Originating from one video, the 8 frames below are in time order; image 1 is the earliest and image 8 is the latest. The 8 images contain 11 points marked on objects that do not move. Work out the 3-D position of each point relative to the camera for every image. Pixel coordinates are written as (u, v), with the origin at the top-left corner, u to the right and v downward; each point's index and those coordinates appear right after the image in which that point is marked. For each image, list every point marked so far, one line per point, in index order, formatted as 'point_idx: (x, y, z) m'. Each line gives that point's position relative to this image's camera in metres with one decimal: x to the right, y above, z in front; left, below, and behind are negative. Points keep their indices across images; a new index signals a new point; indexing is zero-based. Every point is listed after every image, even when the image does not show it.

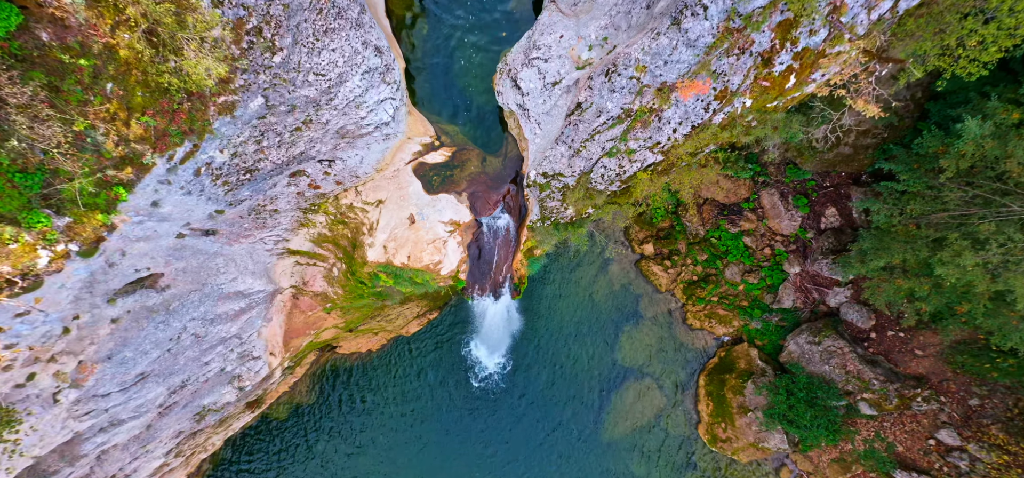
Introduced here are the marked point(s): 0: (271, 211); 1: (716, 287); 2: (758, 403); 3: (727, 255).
0: (-4.2, +0.5, +7.7) m
1: (+5.6, -1.3, +12.4) m
2: (+6.3, -4.2, +11.5) m
3: (+5.8, -0.4, +12.0) m
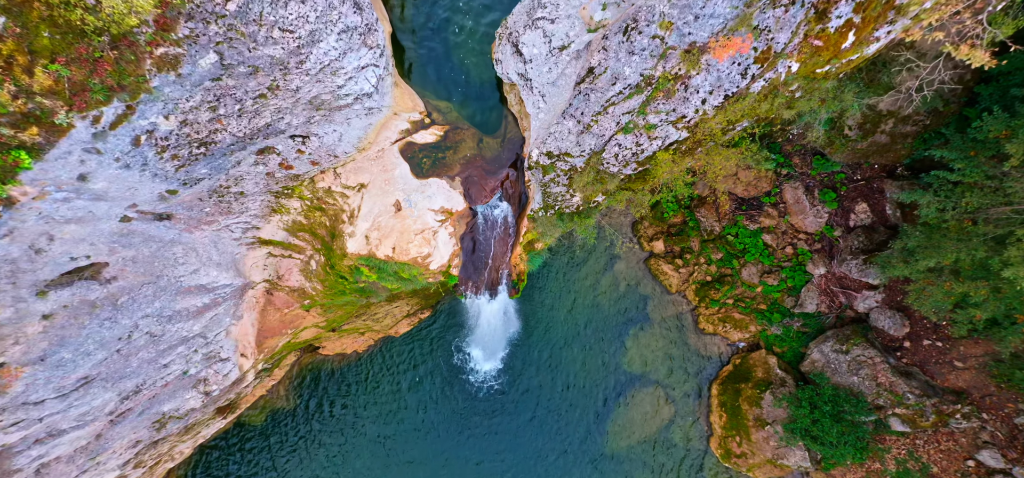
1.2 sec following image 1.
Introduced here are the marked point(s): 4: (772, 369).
0: (-4.2, +0.7, +6.8) m
1: (+5.5, -1.3, +11.4) m
2: (+6.2, -4.2, +10.5) m
3: (+5.7, -0.4, +11.1) m
4: (+6.4, -3.2, +11.0) m
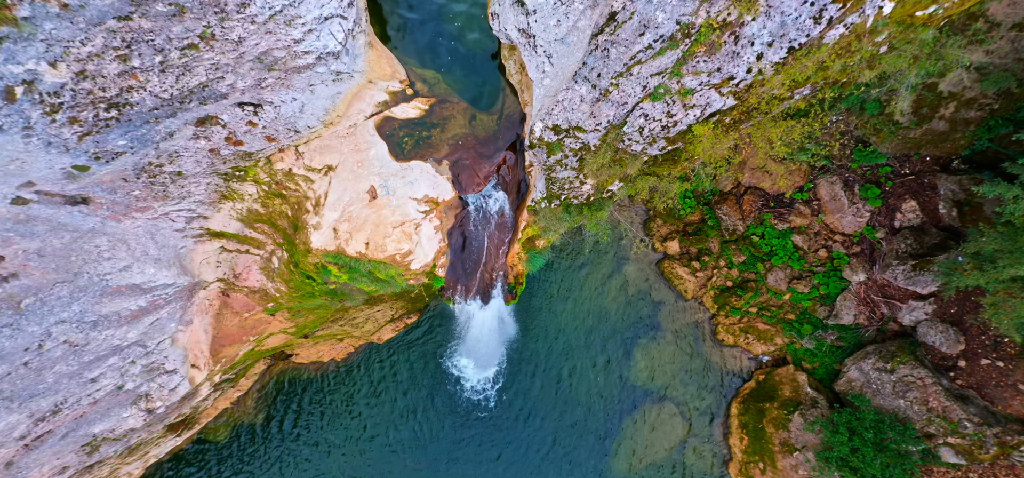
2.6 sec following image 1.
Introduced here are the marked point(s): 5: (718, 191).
0: (-4.2, +0.8, +5.6) m
1: (+5.5, -1.3, +10.2) m
2: (+6.1, -4.2, +9.3) m
3: (+5.7, -0.4, +9.8) m
4: (+6.3, -3.2, +9.7) m
5: (+4.6, +1.1, +10.1) m
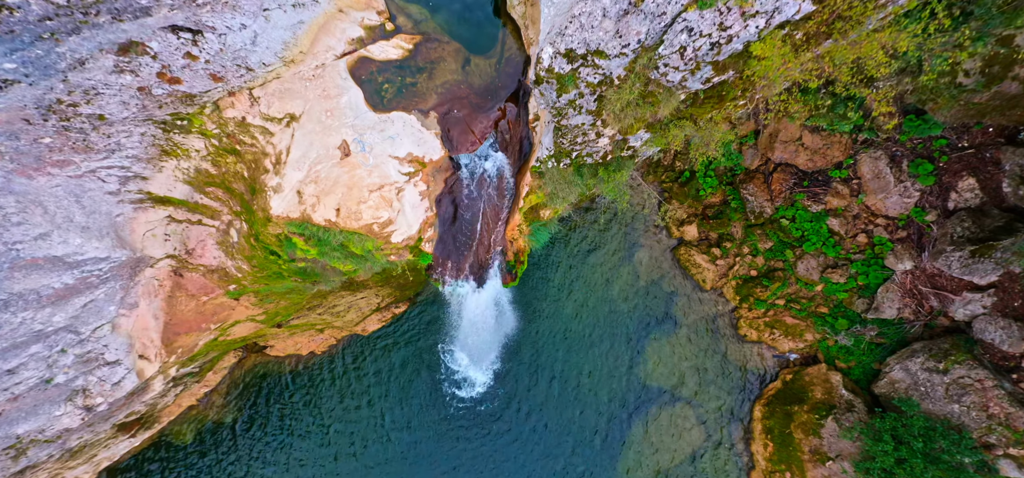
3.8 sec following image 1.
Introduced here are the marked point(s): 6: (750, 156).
0: (-4.2, +1.2, +4.5) m
1: (+5.5, -1.0, +9.1) m
2: (+6.1, -3.9, +8.3) m
3: (+5.7, -0.1, +8.8) m
4: (+6.2, -2.9, +8.7) m
5: (+4.6, +1.4, +9.0) m
6: (+4.7, +1.6, +8.9) m
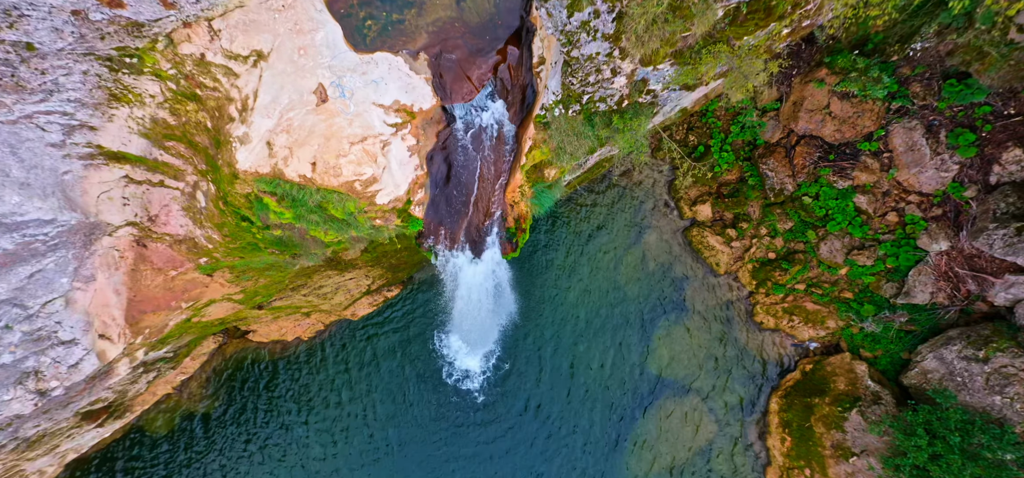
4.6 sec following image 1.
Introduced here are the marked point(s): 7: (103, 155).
0: (-4.2, +1.6, +3.8) m
1: (+5.5, -0.6, +8.5) m
2: (+6.1, -3.5, +7.7) m
3: (+5.7, +0.3, +8.1) m
4: (+6.2, -2.5, +8.1) m
5: (+4.7, +1.8, +8.4) m
6: (+4.7, +2.0, +8.2) m
7: (-4.5, +0.9, +5.0) m
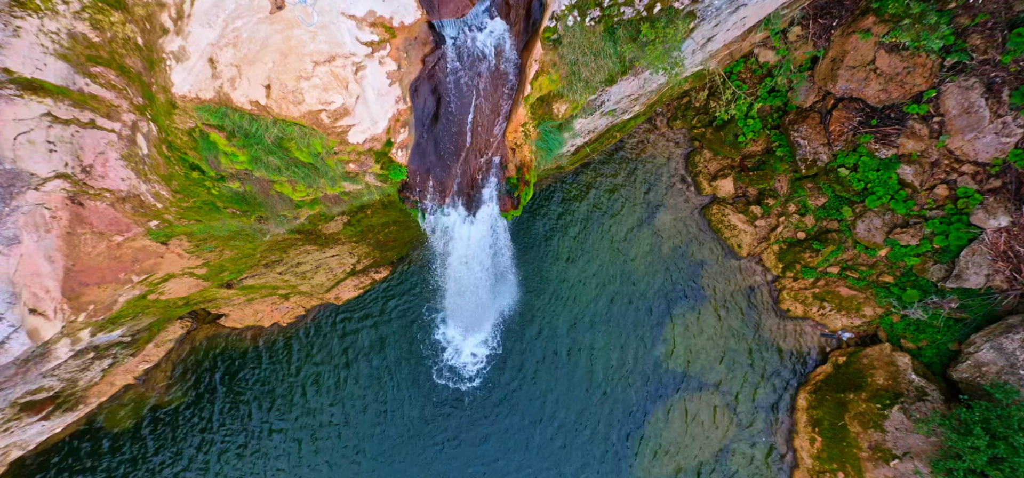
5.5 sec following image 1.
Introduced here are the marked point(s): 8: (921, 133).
0: (-4.2, +2.1, +3.0) m
1: (+5.5, -0.2, +7.6) m
2: (+6.1, -3.1, +6.8) m
3: (+5.7, +0.7, +7.3) m
4: (+6.2, -2.2, +7.2) m
5: (+4.7, +2.2, +7.5) m
6: (+4.8, +2.4, +7.3) m
7: (-4.5, +1.4, +4.1) m
8: (+6.1, +1.6, +6.7) m
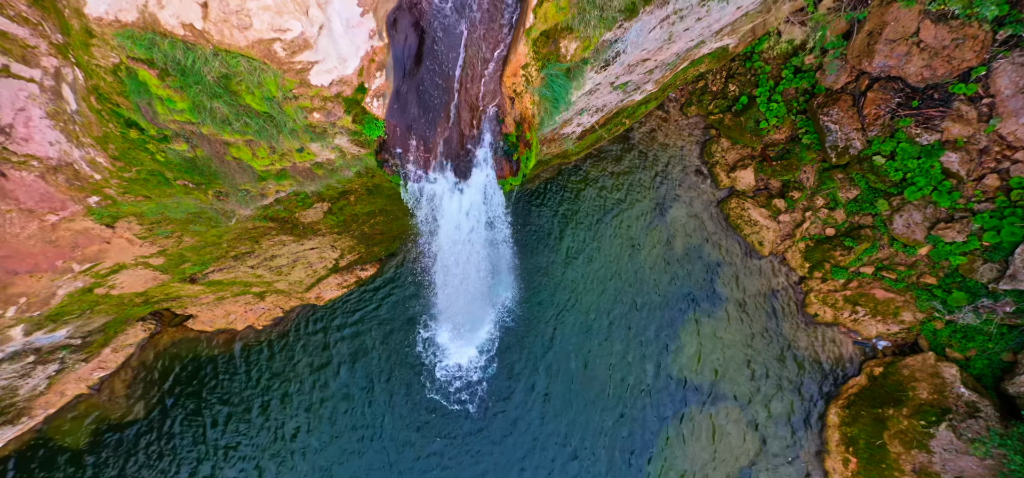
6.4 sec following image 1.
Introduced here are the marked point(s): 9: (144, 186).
0: (-4.1, +2.3, +2.3) m
1: (+5.5, -0.1, +6.9) m
2: (+6.0, -3.1, +6.0) m
3: (+5.7, +0.7, +6.5) m
4: (+6.2, -2.1, +6.4) m
5: (+4.7, +2.3, +6.8) m
6: (+4.8, +2.5, +6.6) m
7: (-4.5, +1.6, +3.4) m
8: (+6.2, +1.7, +6.0) m
9: (-3.8, +0.6, +4.7) m
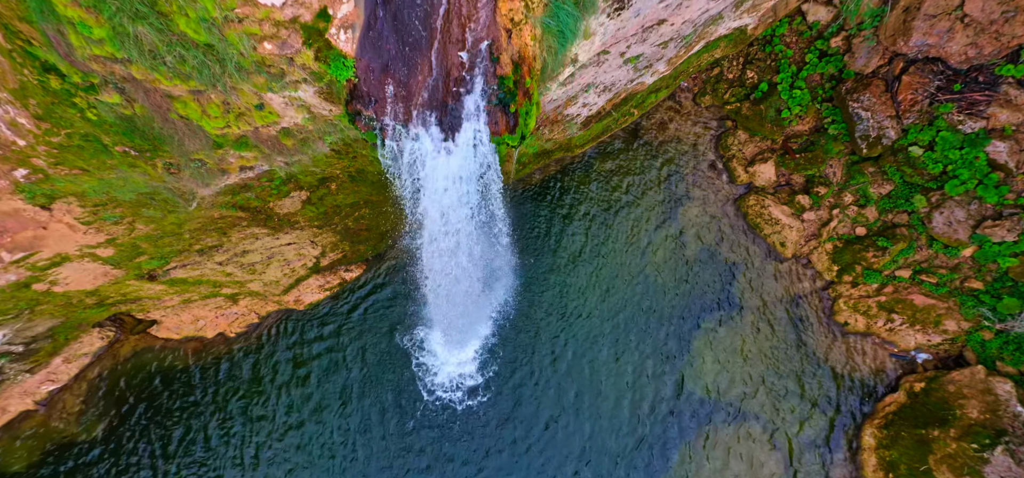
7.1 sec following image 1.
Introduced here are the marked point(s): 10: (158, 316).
0: (-4.1, +2.6, +1.7) m
1: (+5.5, -0.1, +6.2) m
2: (+6.0, -3.0, +5.2) m
3: (+5.7, +0.8, +5.9) m
4: (+6.2, -2.1, +5.7) m
5: (+4.7, +2.3, +6.2) m
6: (+4.8, +2.5, +6.1) m
7: (-4.5, +1.8, +2.8) m
8: (+6.2, +1.7, +5.5) m
9: (-3.8, +0.7, +4.0) m
10: (-4.9, -1.0, +6.2) m
